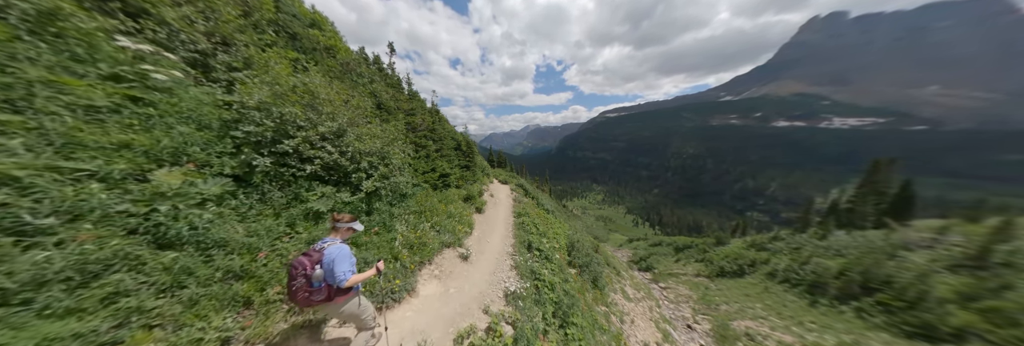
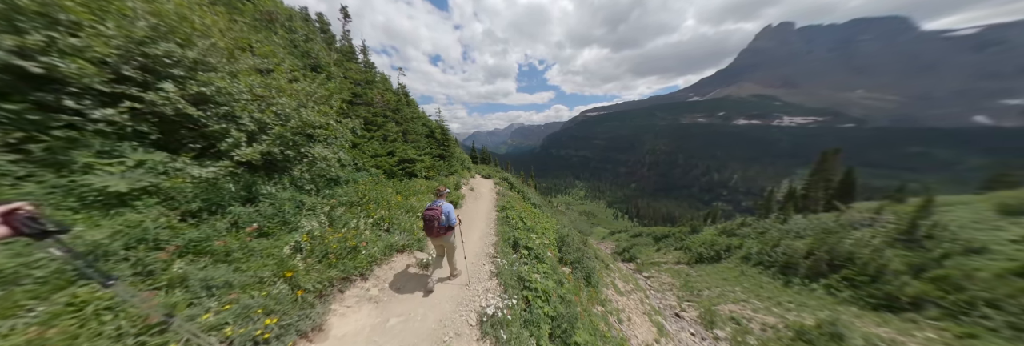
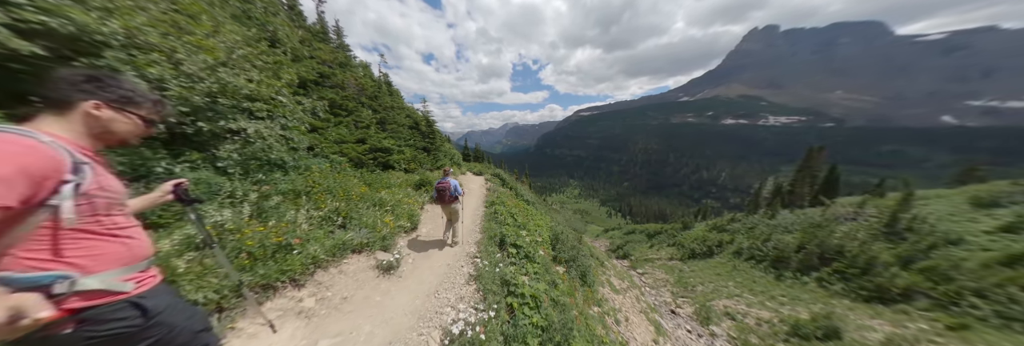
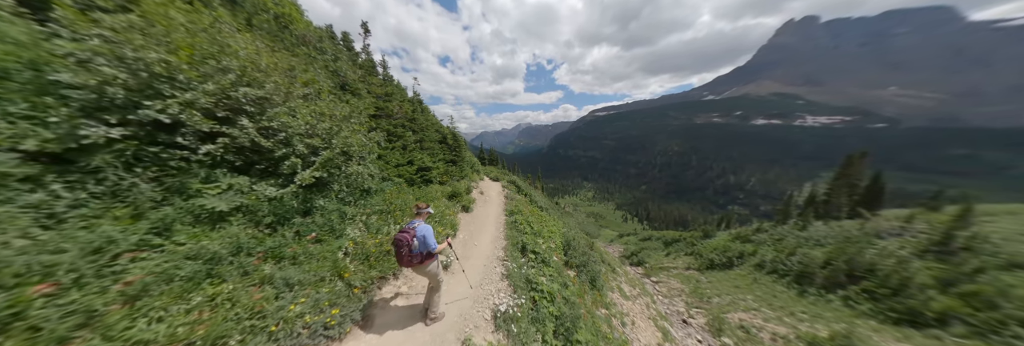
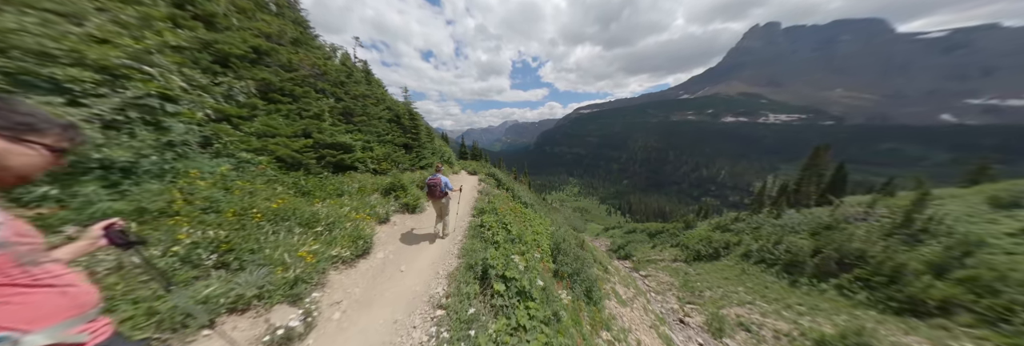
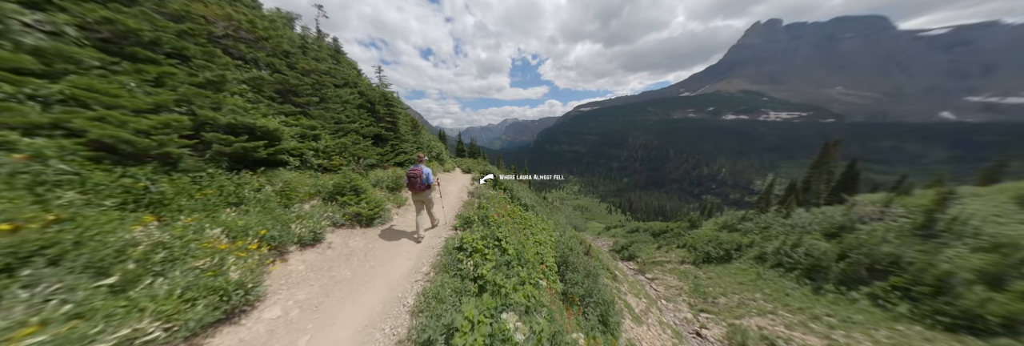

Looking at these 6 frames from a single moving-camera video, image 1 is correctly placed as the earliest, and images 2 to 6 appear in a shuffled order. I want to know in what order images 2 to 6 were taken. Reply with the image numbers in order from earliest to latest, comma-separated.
4, 2, 3, 5, 6
